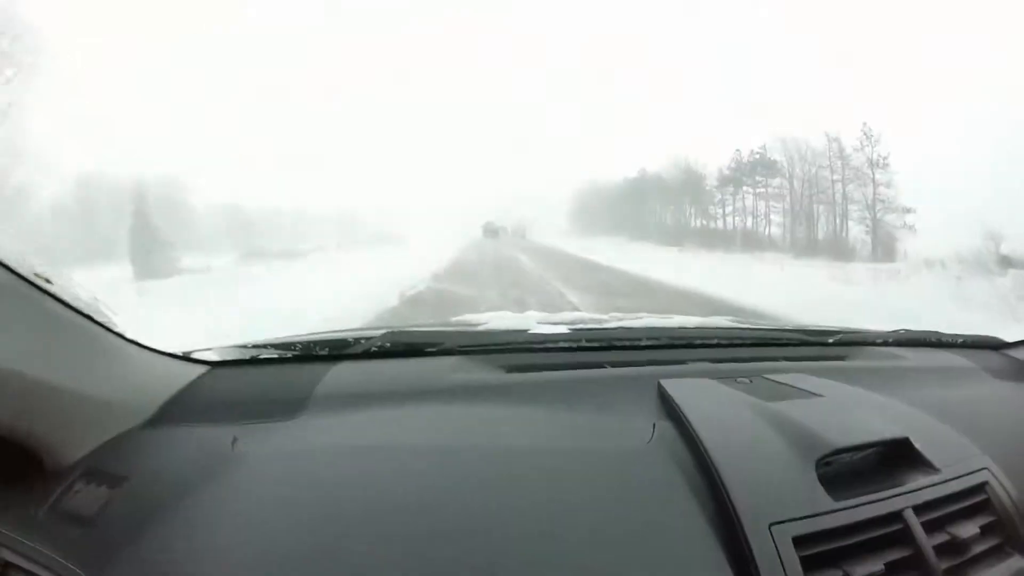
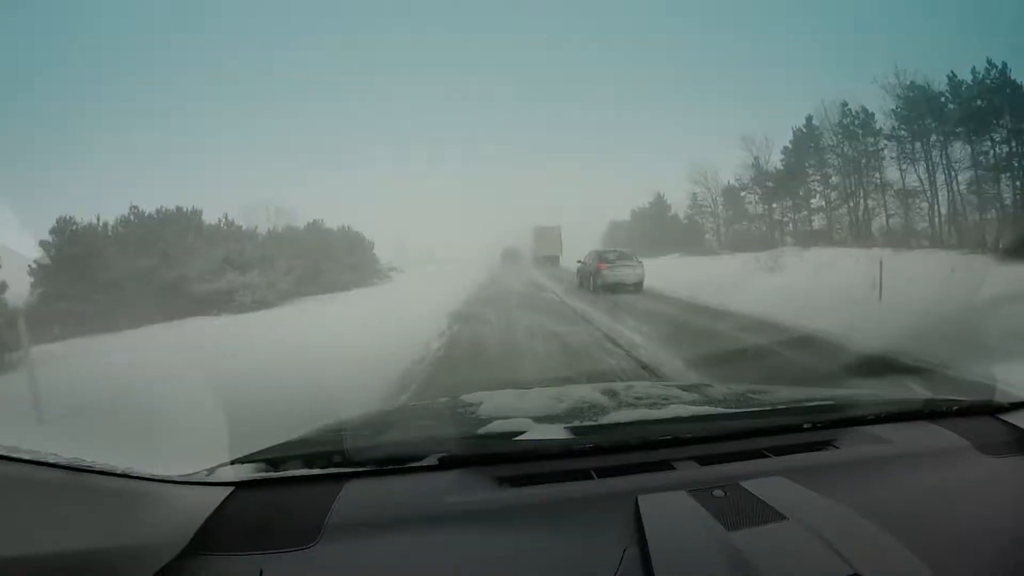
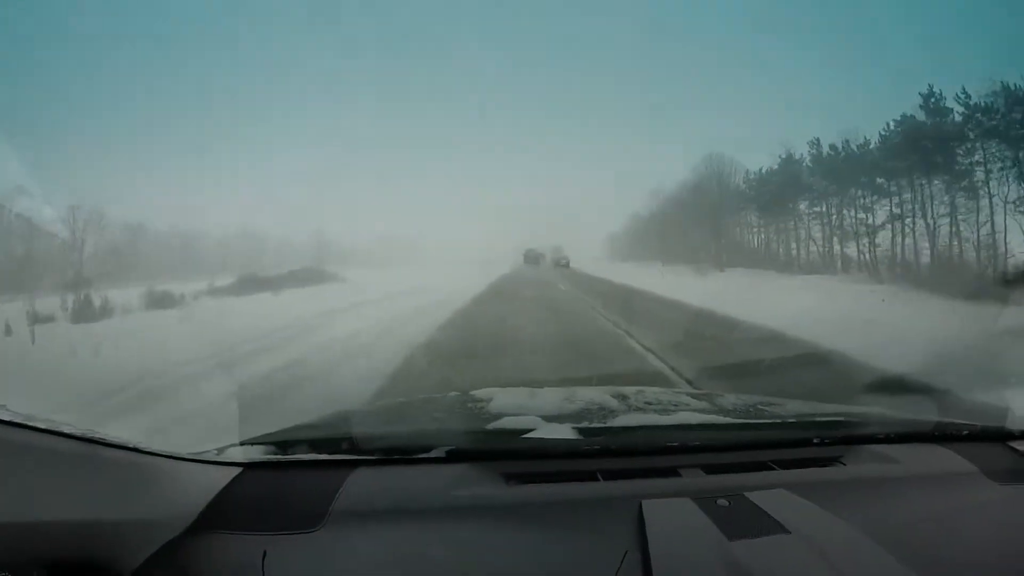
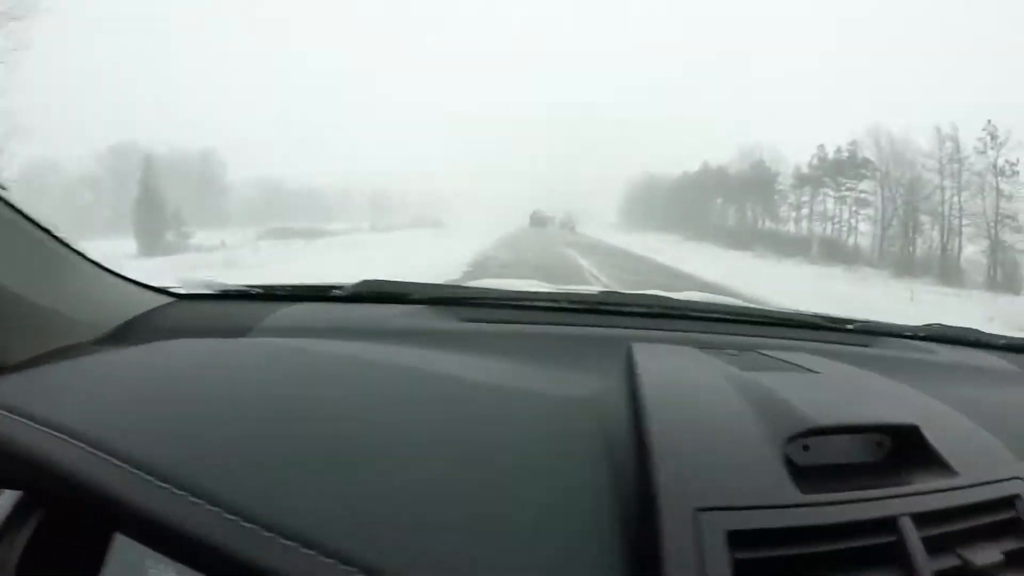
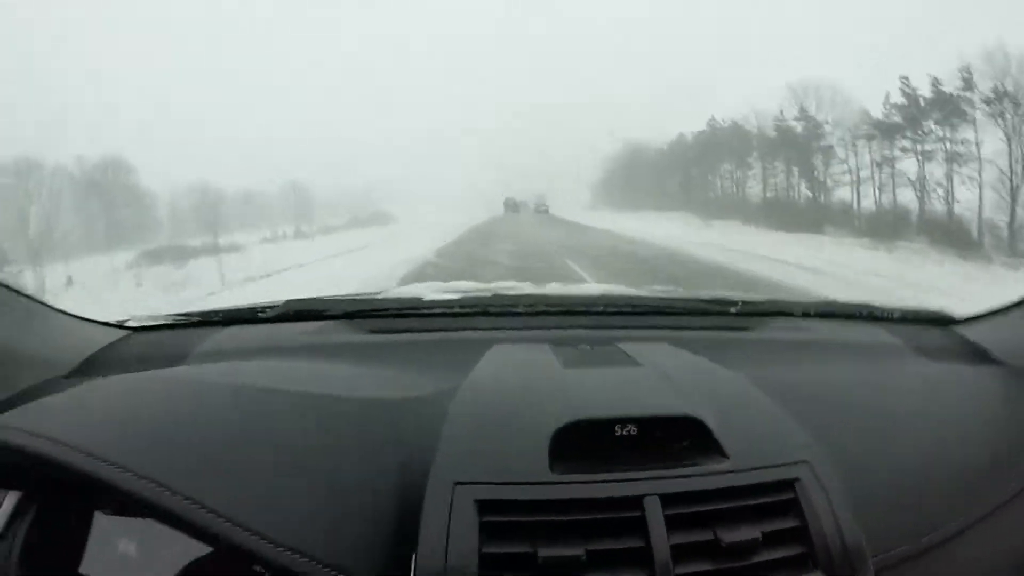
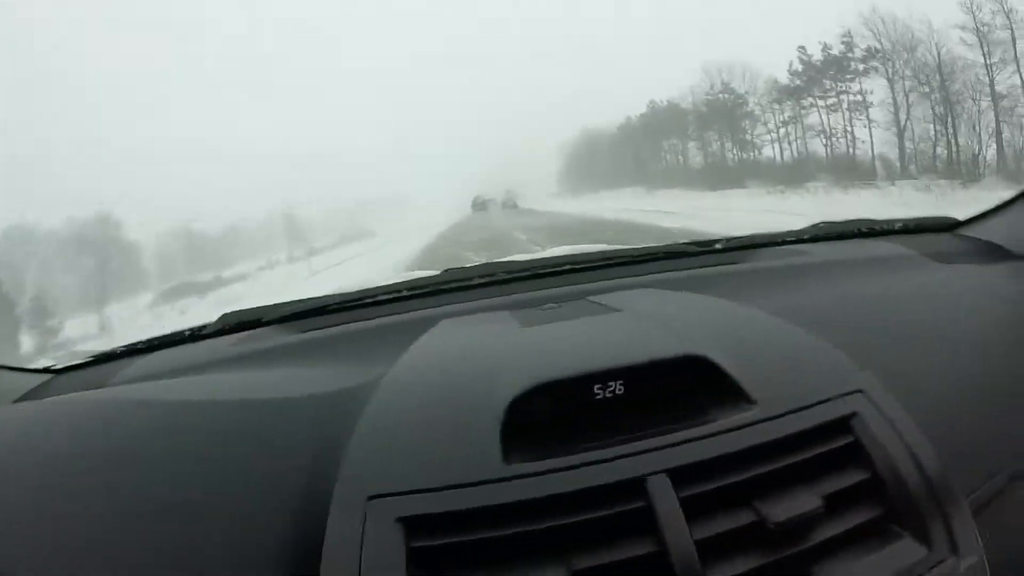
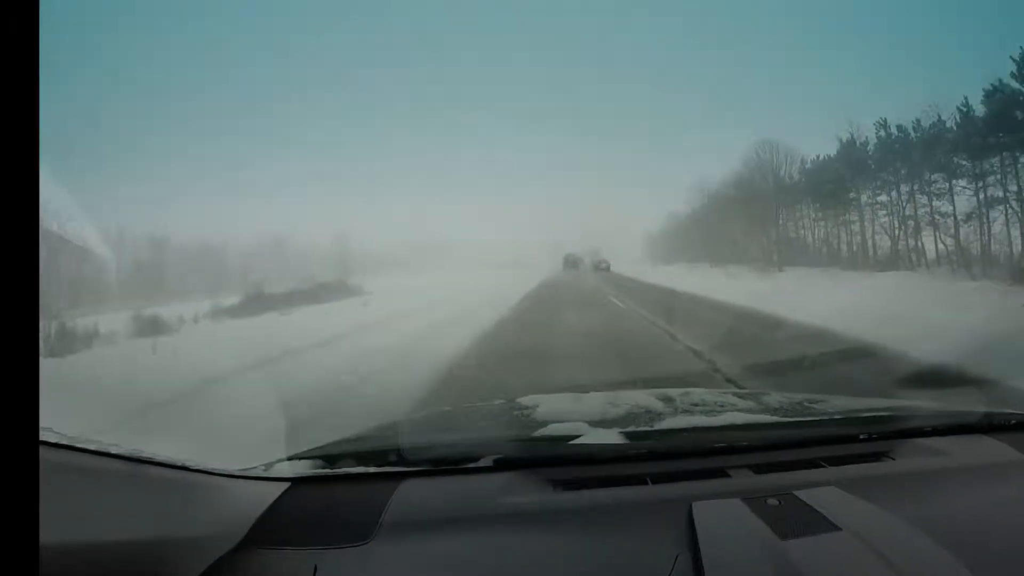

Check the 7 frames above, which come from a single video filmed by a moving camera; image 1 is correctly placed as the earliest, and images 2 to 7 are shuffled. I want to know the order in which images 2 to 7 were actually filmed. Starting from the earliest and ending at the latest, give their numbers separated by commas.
4, 6, 5, 3, 7, 2
